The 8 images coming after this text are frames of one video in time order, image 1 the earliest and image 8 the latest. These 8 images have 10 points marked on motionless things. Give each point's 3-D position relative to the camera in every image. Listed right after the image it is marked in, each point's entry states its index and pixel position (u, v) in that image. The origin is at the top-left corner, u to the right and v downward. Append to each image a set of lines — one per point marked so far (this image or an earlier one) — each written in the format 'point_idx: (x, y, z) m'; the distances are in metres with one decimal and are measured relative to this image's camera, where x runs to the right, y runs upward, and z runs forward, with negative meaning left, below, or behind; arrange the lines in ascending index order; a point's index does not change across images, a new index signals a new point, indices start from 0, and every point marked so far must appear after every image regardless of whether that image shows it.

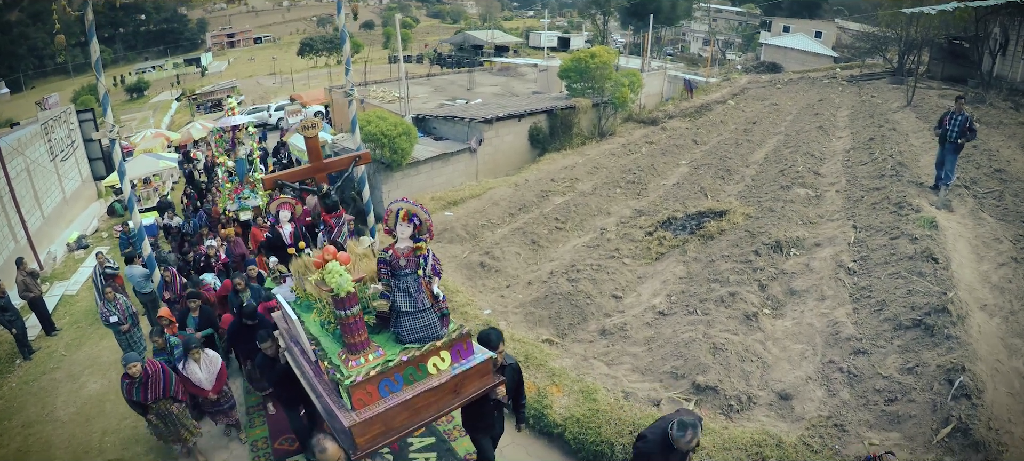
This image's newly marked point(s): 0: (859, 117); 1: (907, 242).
0: (+8.0, +2.6, +13.8) m
1: (+5.6, -0.2, +8.6) m
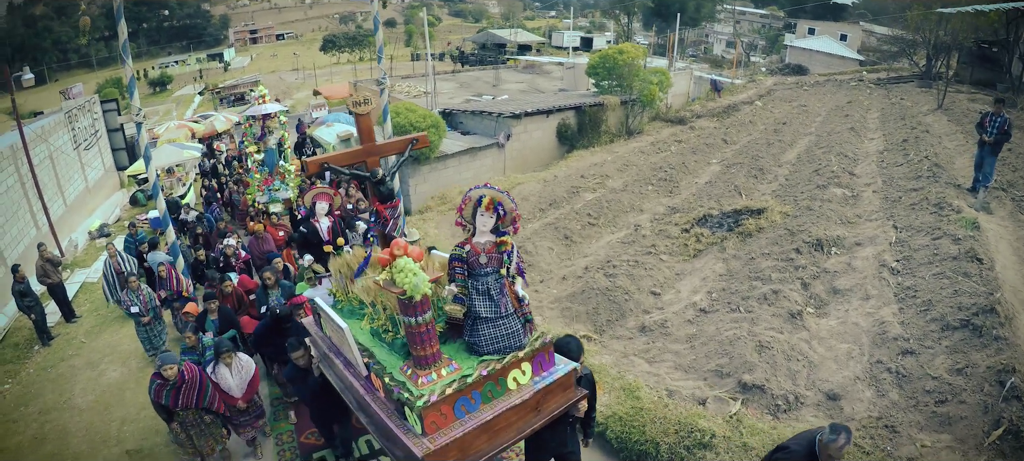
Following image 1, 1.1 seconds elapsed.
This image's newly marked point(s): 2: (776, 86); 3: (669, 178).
0: (+8.5, +2.5, +13.6) m
1: (+6.0, -0.2, +8.4) m
2: (+8.5, +4.7, +19.7) m
3: (+3.2, +1.1, +12.5) m
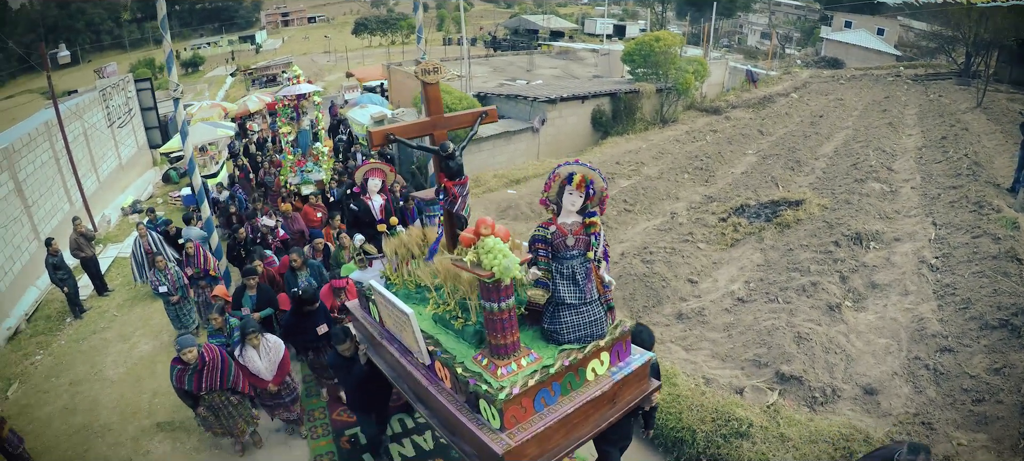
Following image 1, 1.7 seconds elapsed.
0: (+9.1, +2.5, +13.4) m
1: (+6.5, -0.1, +8.3) m
2: (+9.3, +4.9, +19.4) m
3: (+3.8, +1.3, +12.4) m
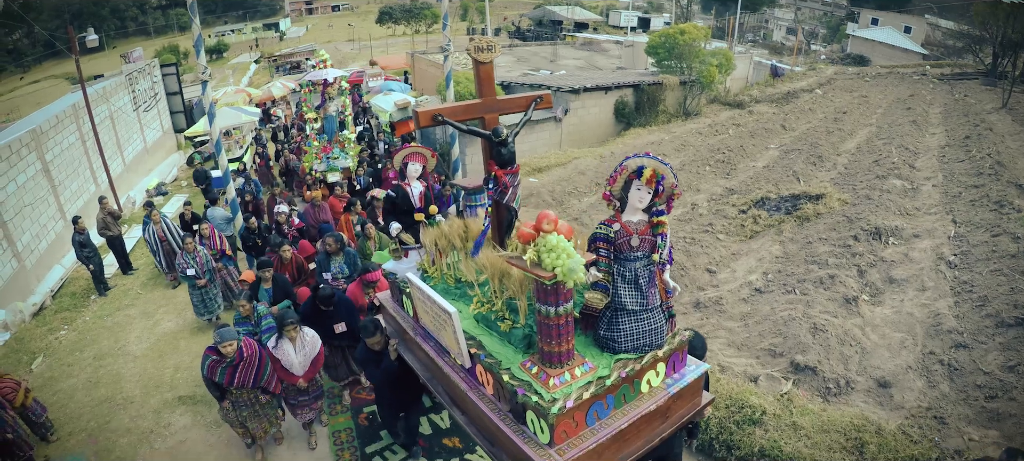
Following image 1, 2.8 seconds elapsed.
0: (+9.6, +2.5, +13.4) m
1: (+6.8, -0.1, +8.3) m
2: (+10.0, +4.9, +19.3) m
3: (+4.2, +1.4, +12.5) m
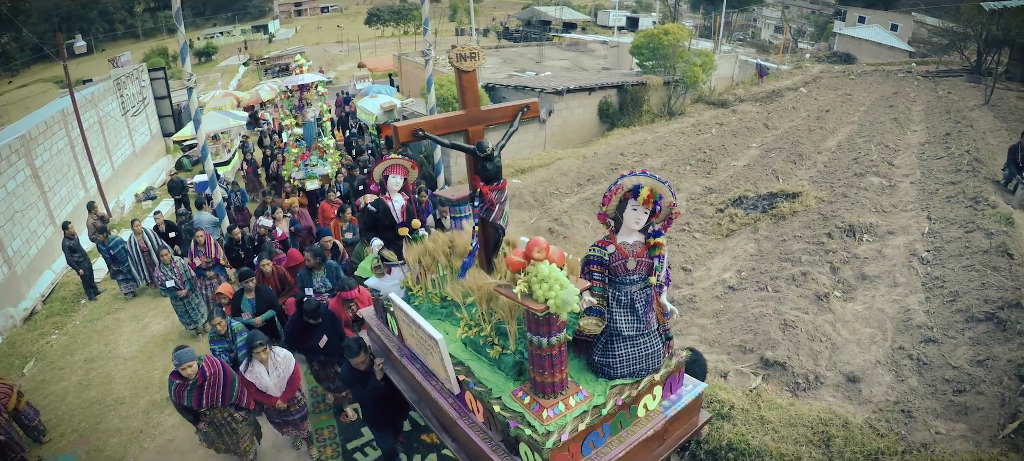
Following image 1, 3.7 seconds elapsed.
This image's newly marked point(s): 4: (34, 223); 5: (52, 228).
0: (+9.4, +2.6, +13.5) m
1: (+6.6, -0.1, +8.5) m
2: (+9.8, +5.1, +19.4) m
3: (+4.0, +1.5, +12.6) m
4: (-7.8, +0.1, +10.1) m
5: (-7.9, +0.1, +10.6) m
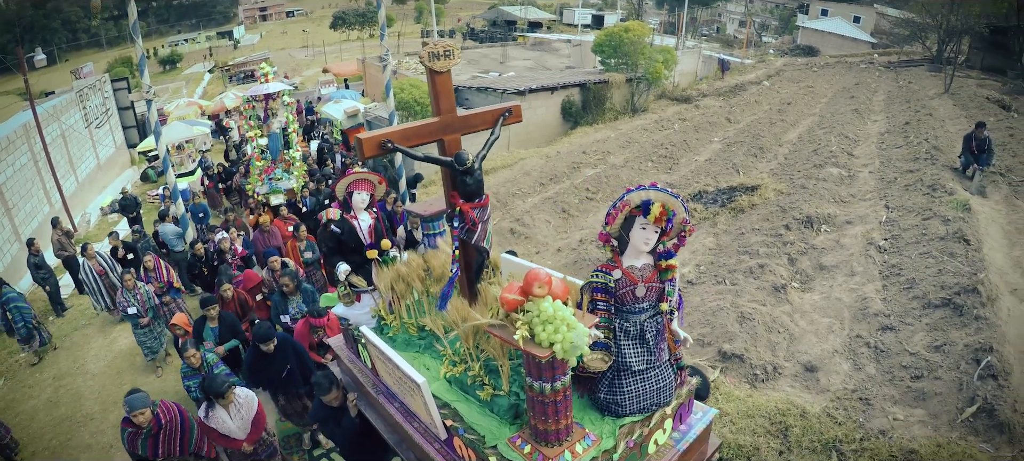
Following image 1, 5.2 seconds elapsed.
0: (+8.6, +2.9, +13.6) m
1: (+6.0, +0.1, +8.5) m
2: (+8.9, +5.3, +19.6) m
3: (+3.3, +1.6, +12.7) m
4: (-8.4, -0.1, +9.9) m
5: (-8.4, -0.2, +10.4) m
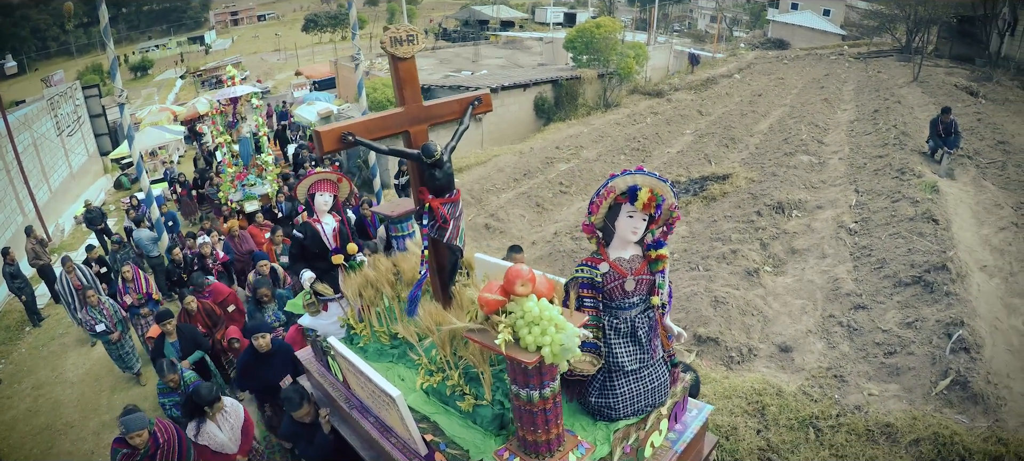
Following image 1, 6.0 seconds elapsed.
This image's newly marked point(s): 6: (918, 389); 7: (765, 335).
0: (+8.1, +3.2, +13.8) m
1: (+5.6, +0.4, +8.7) m
2: (+8.2, +5.5, +19.8) m
3: (+2.8, +1.7, +12.8) m
4: (-8.7, -0.3, +9.7) m
5: (-8.8, -0.4, +10.2) m
6: (+4.0, -1.6, +6.1) m
7: (+3.0, -1.2, +7.2) m
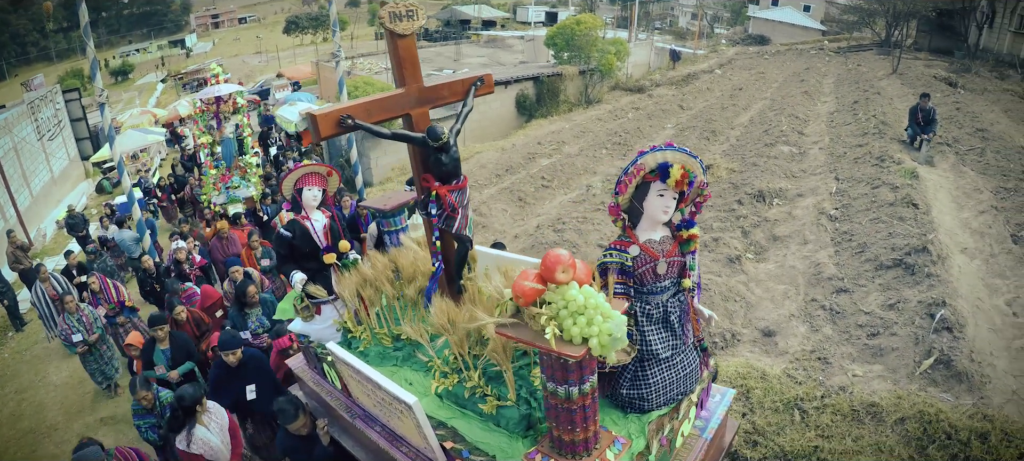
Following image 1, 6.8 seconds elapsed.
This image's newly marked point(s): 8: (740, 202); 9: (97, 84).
0: (+7.7, +3.3, +13.9) m
1: (+5.4, +0.6, +8.7) m
2: (+7.7, +5.5, +20.0) m
3: (+2.5, +1.7, +12.8) m
4: (-9.0, -0.5, +9.6) m
5: (-9.1, -0.6, +10.1) m
6: (+3.8, -1.3, +6.1) m
7: (+2.8, -1.1, +7.2) m
8: (+3.6, +0.4, +9.3) m
9: (-5.9, +2.0, +8.5) m
